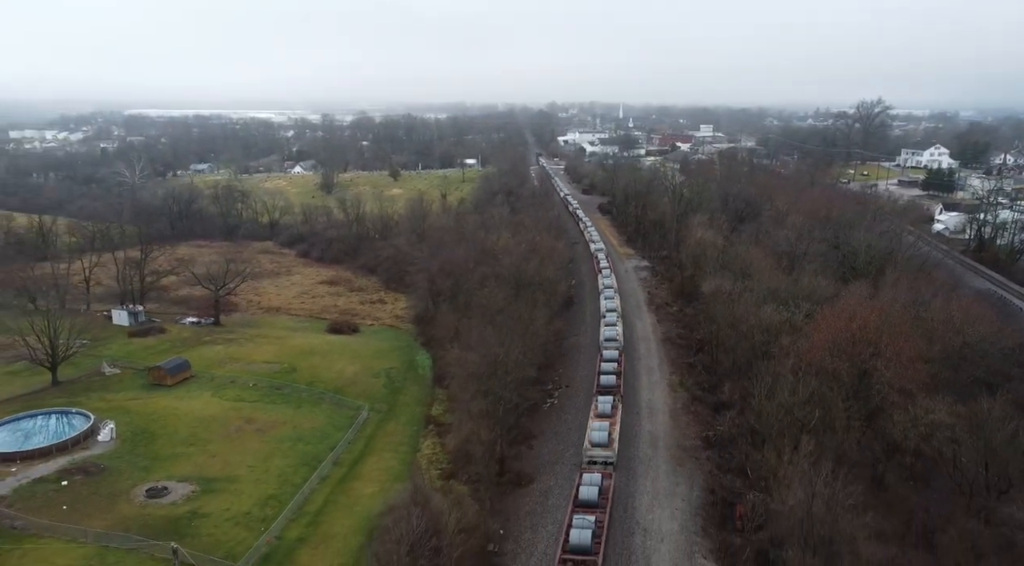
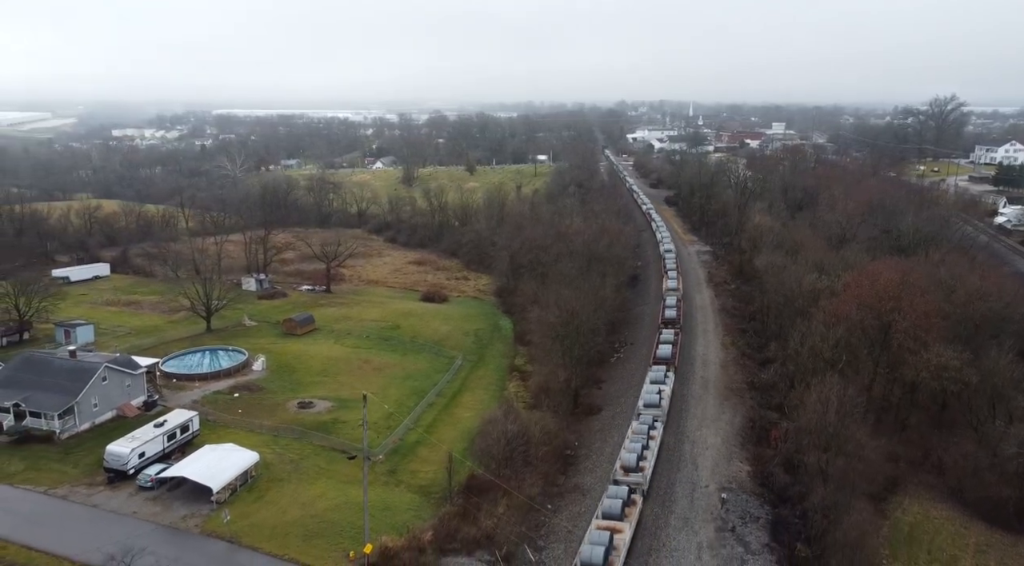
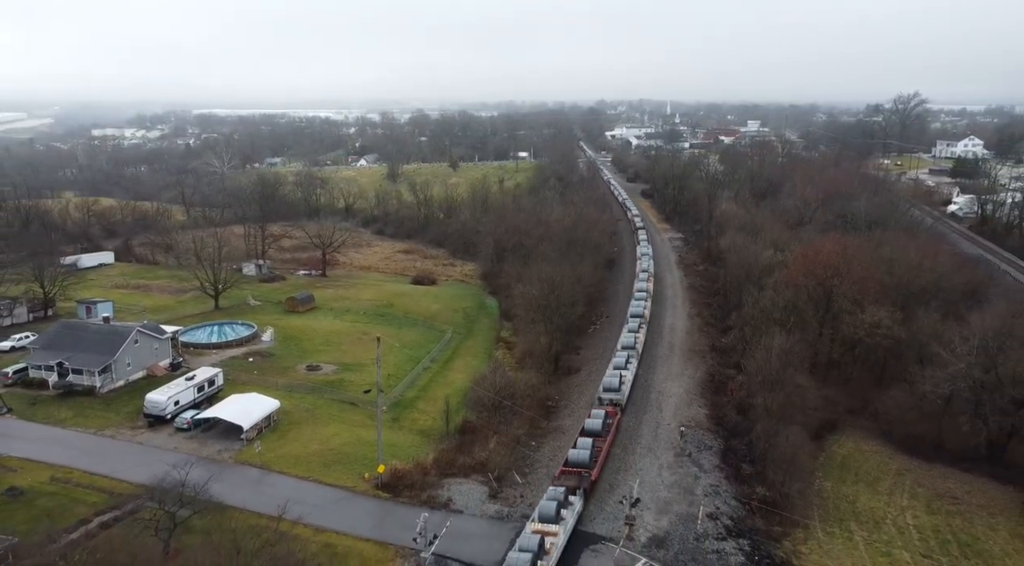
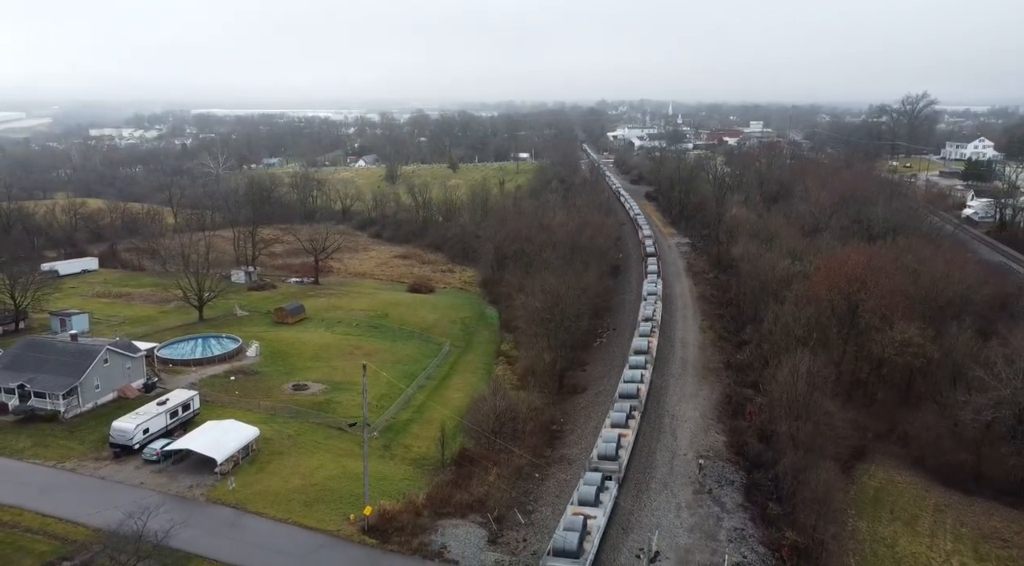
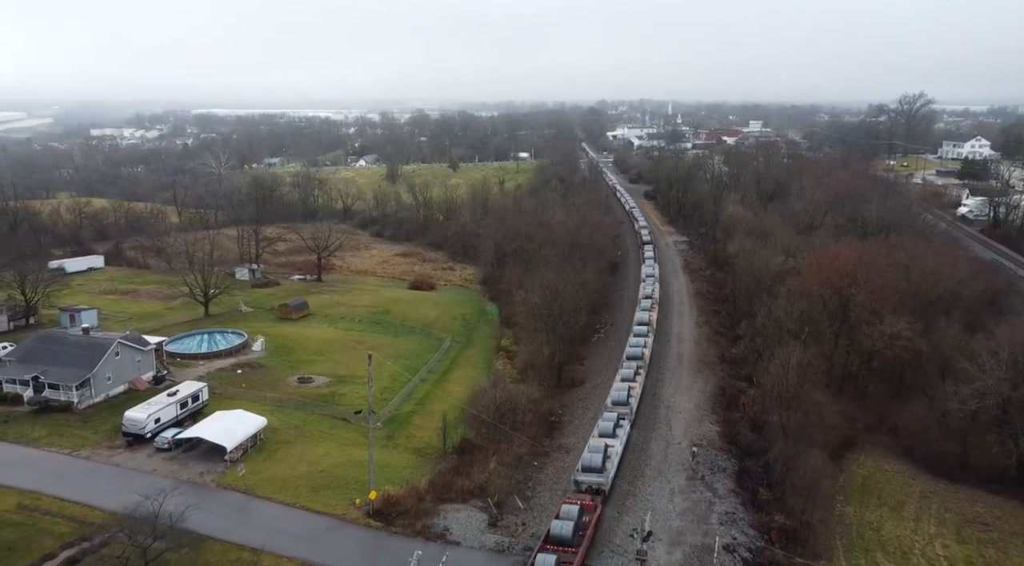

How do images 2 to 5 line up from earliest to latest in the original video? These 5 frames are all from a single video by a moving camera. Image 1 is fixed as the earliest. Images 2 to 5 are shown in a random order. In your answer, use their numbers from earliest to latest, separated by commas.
2, 4, 5, 3
